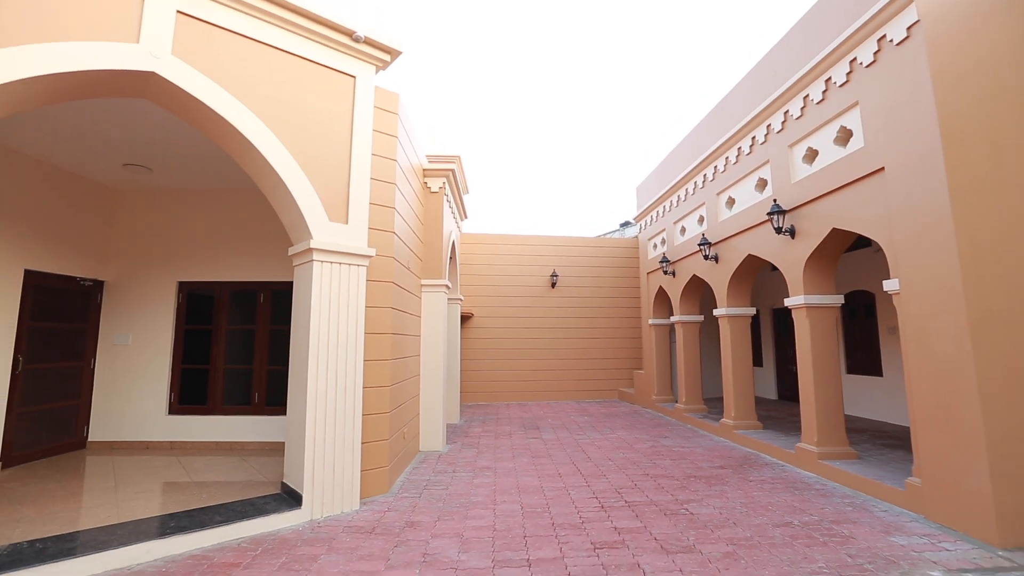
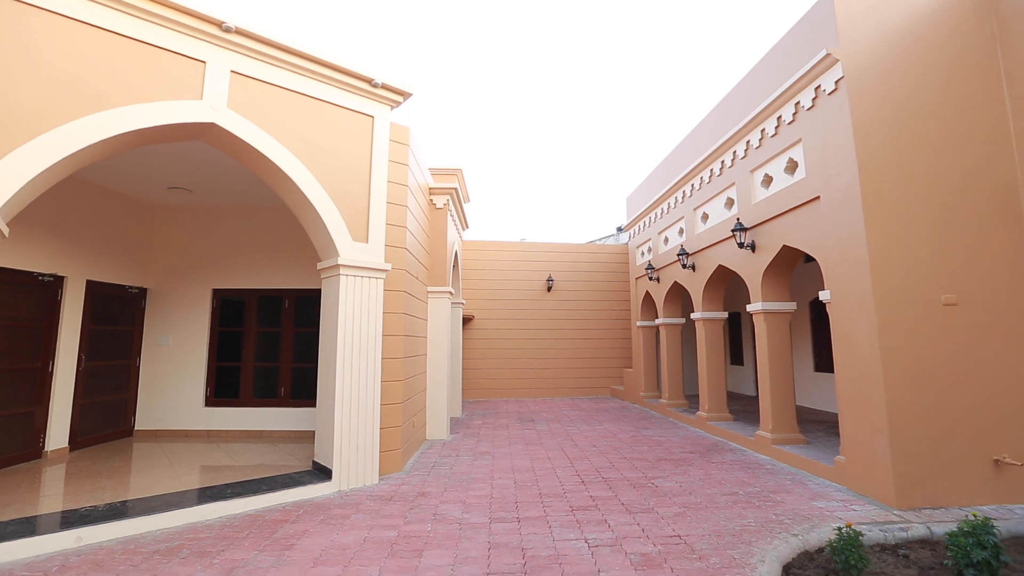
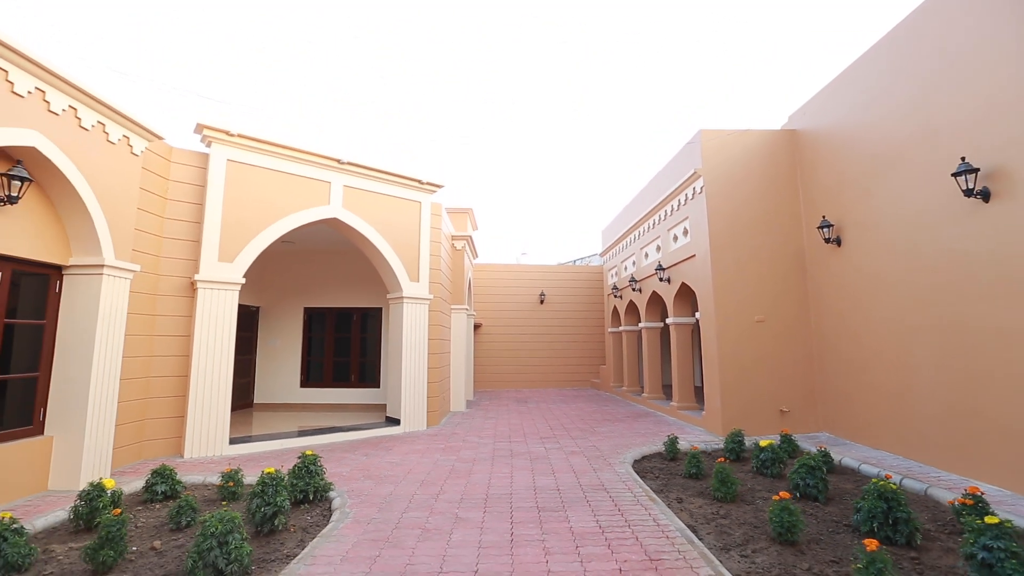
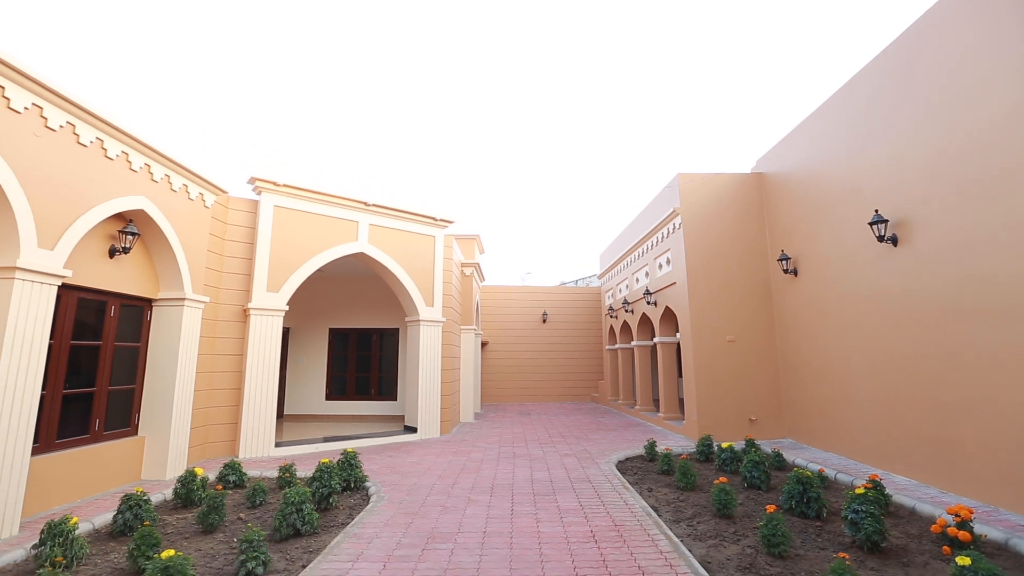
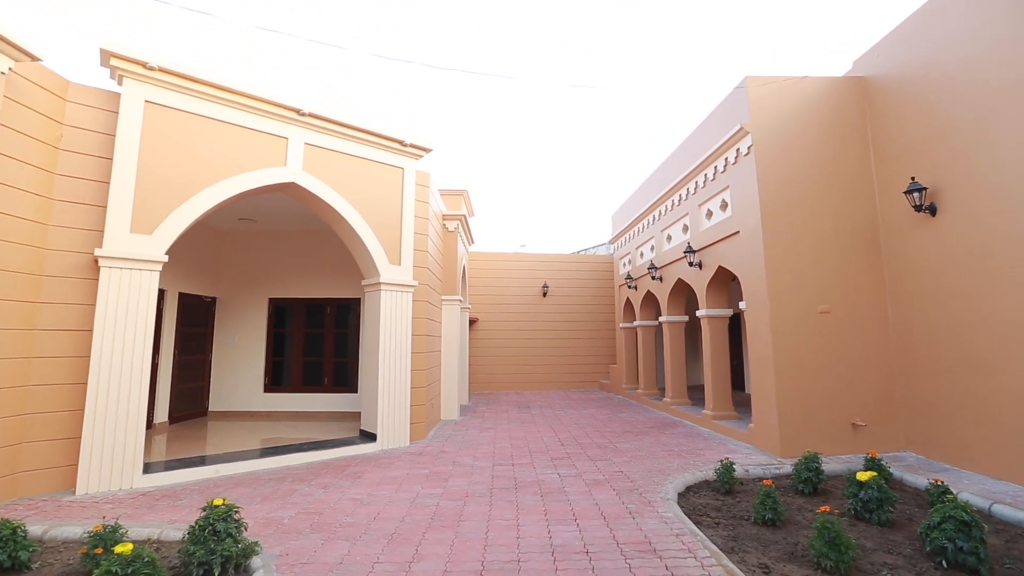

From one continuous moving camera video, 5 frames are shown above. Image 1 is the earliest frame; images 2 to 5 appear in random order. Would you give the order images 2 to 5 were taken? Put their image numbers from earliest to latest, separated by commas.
2, 5, 3, 4
